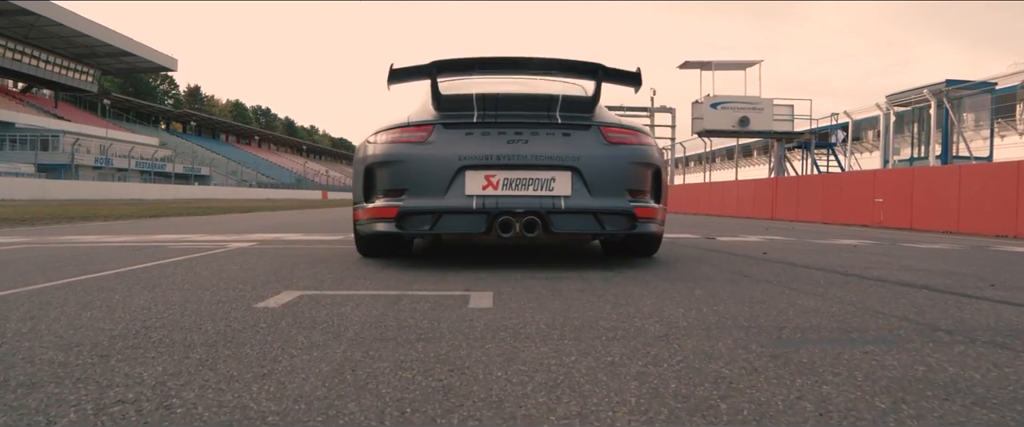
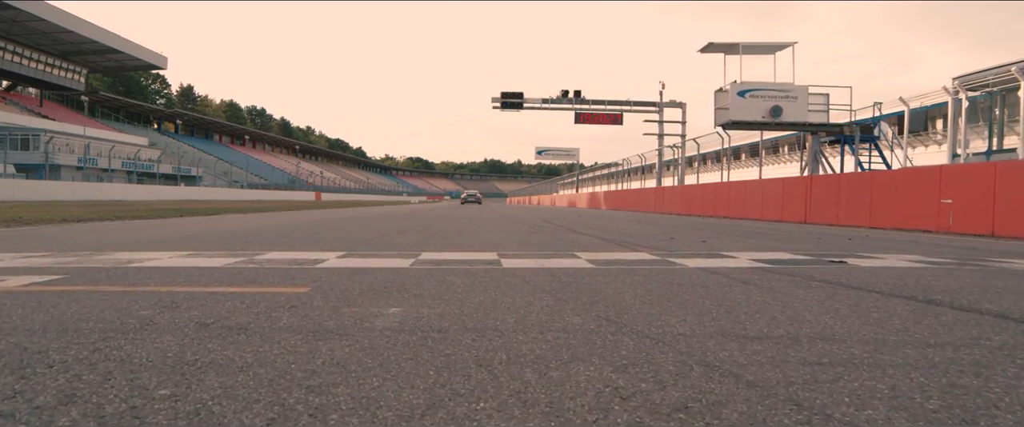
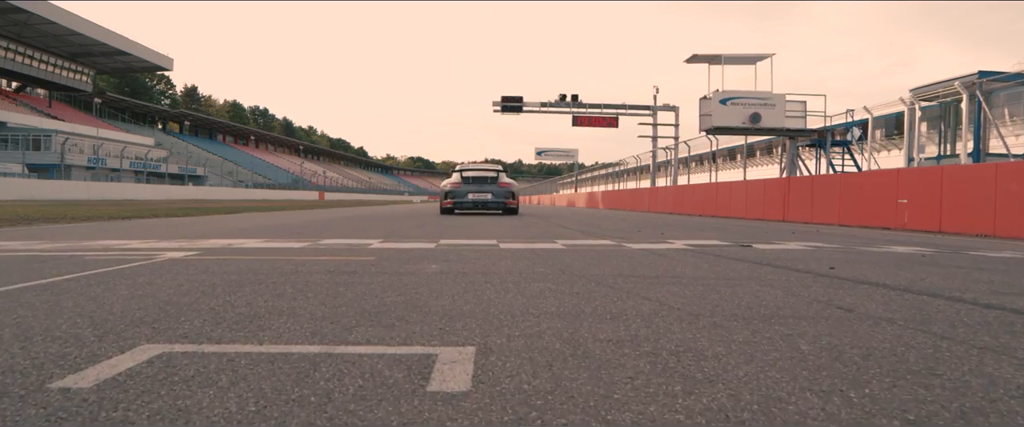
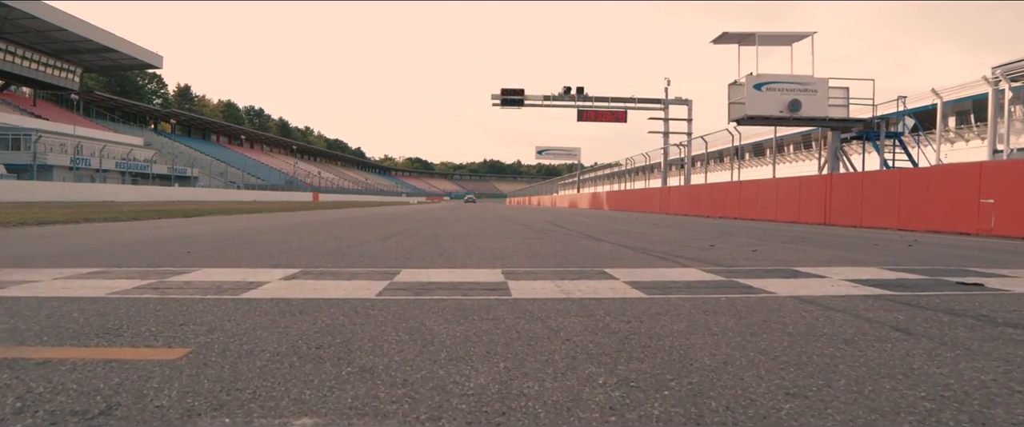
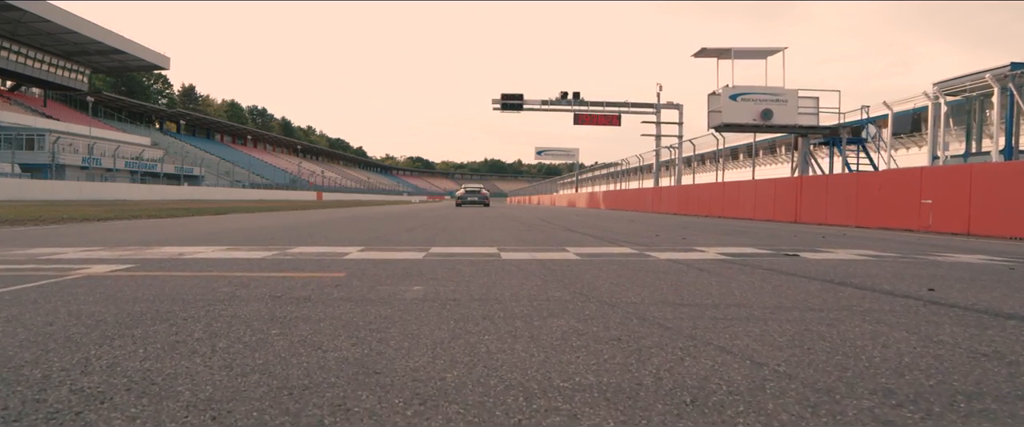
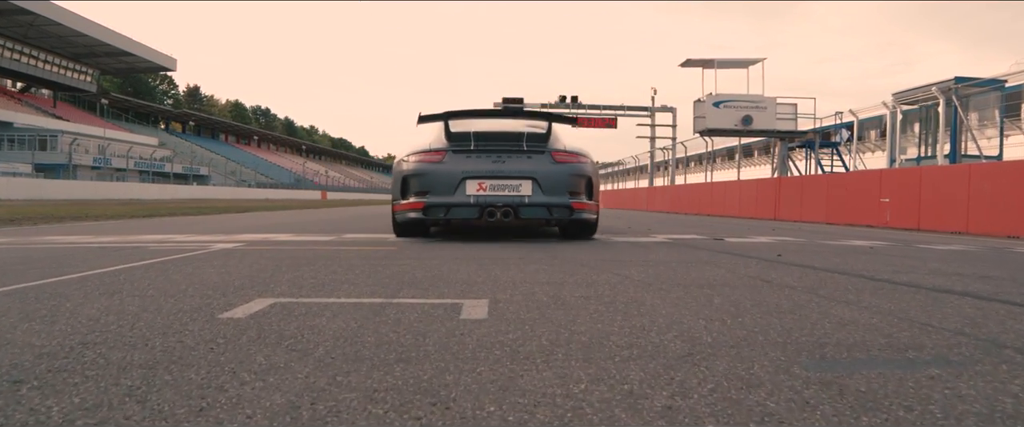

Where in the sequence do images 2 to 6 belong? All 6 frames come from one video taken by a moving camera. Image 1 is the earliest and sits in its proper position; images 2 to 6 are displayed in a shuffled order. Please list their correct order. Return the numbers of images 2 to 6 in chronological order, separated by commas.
6, 3, 5, 2, 4
